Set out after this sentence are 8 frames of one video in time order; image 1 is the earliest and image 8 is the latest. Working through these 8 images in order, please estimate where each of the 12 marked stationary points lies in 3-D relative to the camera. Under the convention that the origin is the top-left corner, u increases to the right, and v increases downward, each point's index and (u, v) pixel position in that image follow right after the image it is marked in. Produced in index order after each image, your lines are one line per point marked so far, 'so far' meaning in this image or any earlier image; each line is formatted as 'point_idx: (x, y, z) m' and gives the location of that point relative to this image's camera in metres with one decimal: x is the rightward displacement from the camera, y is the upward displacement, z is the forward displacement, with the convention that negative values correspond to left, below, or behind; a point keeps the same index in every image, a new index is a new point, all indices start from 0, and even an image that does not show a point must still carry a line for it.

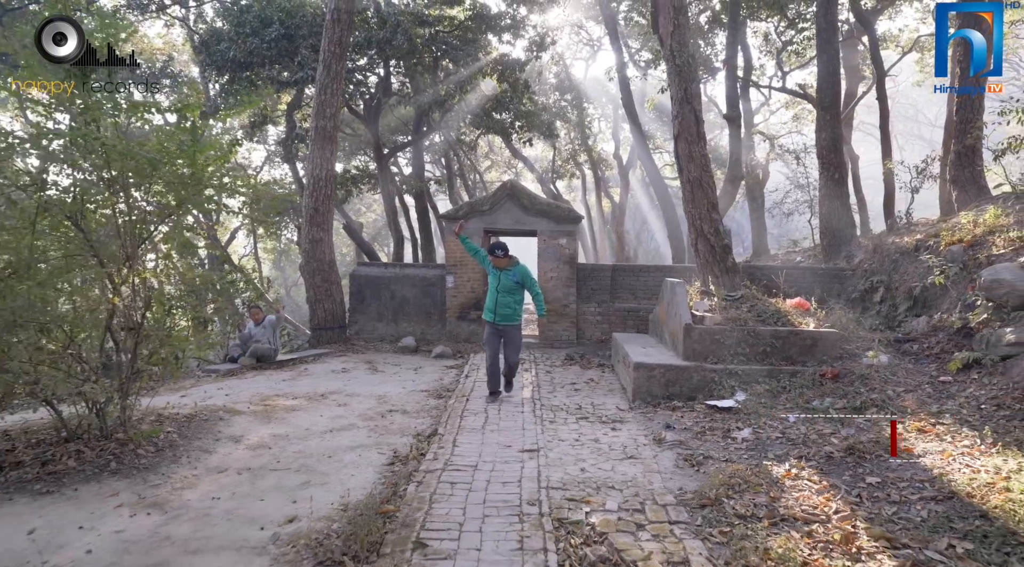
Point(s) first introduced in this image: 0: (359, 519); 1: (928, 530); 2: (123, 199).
0: (-0.8, -1.2, +3.9) m
1: (+2.0, -1.2, +3.7) m
2: (-2.7, +0.6, +5.2) m
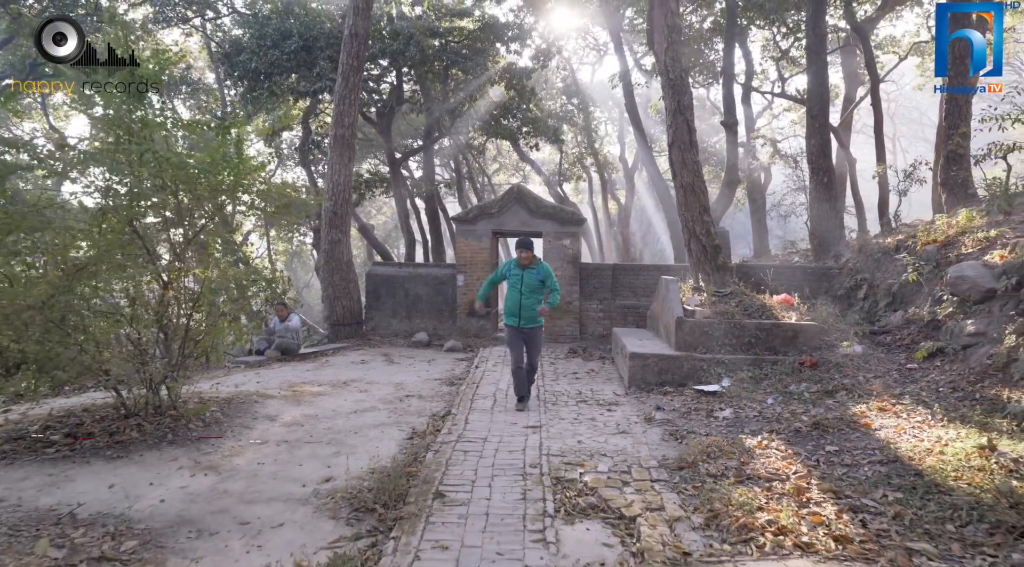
0: (-0.8, -1.2, +4.6) m
1: (+2.1, -1.1, +4.3) m
2: (-2.7, +0.6, +5.9) m
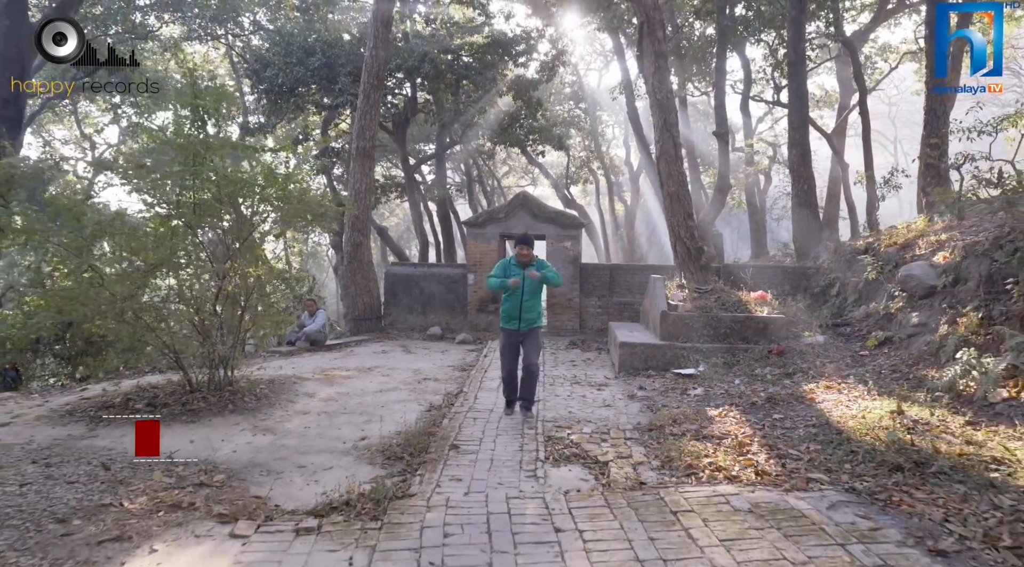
0: (-0.8, -1.2, +5.8) m
1: (+2.1, -1.1, +5.4) m
2: (-2.7, +0.7, +7.1) m
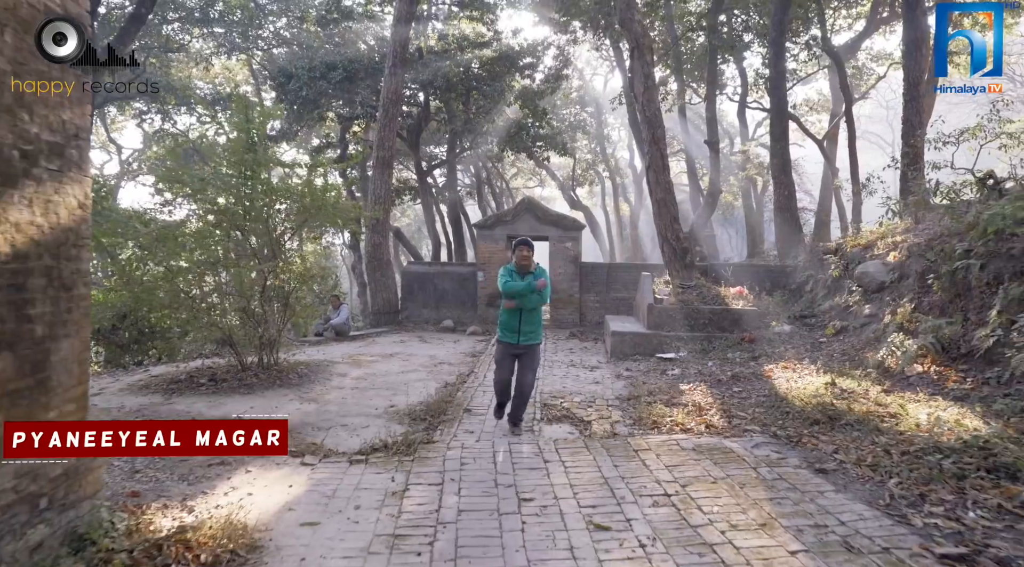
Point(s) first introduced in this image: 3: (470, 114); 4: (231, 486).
0: (-0.8, -1.1, +7.0) m
1: (+2.1, -1.1, +6.7) m
2: (-2.6, +0.7, +8.4) m
3: (-1.0, +4.2, +19.1) m
4: (-1.6, -1.2, +4.6) m
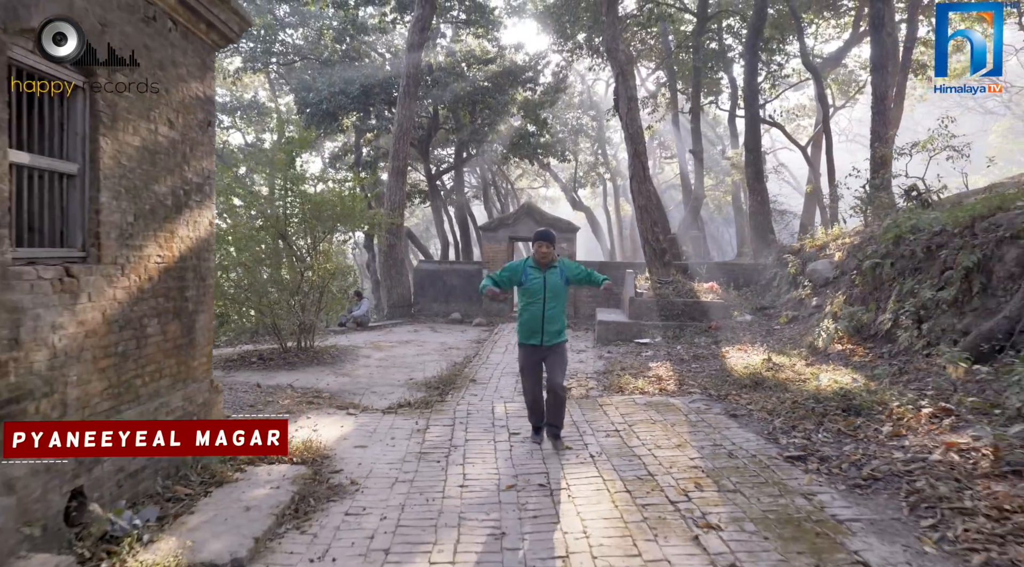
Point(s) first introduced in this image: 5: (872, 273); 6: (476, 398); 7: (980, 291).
0: (-0.8, -1.1, +8.7) m
1: (+2.0, -1.0, +8.3) m
2: (-2.7, +0.8, +10.0) m
3: (-1.0, +4.3, +20.7) m
4: (-1.7, -1.1, +6.3) m
5: (+4.1, +0.1, +8.7) m
6: (-0.4, -1.1, +7.4) m
7: (+4.0, -0.1, +6.4) m
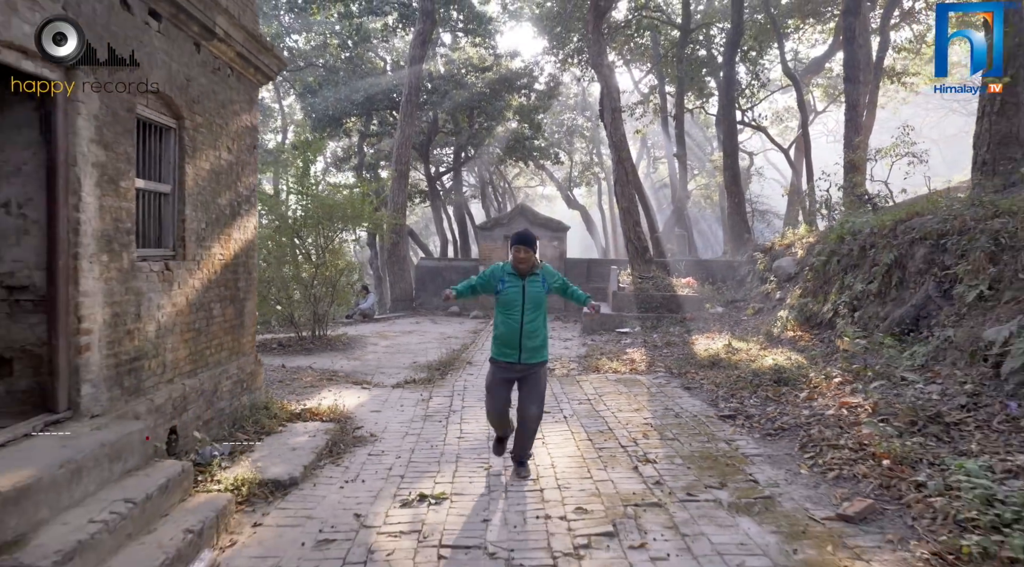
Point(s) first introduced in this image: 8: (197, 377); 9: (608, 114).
0: (-0.9, -1.0, +9.8) m
1: (+1.9, -0.9, +9.5) m
2: (-2.8, +0.9, +11.2) m
3: (-1.1, +4.5, +21.8) m
4: (-1.8, -1.1, +7.4) m
5: (+4.0, +0.2, +9.8) m
6: (-0.5, -1.1, +8.5) m
7: (+3.9, 0.0, +7.6) m
8: (-2.0, -0.6, +4.9) m
9: (+1.8, +3.2, +14.2) m
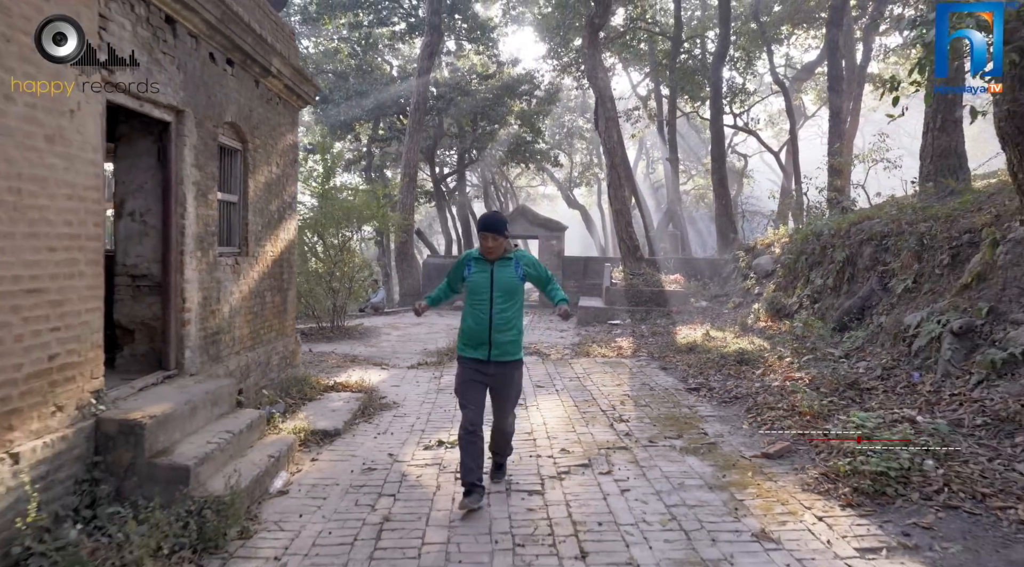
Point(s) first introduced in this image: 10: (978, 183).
0: (-0.9, -0.9, +11.0) m
1: (+1.9, -0.9, +10.6) m
2: (-2.8, +0.9, +12.3) m
3: (-1.0, +4.6, +23.0) m
4: (-1.8, -1.0, +8.6) m
5: (+4.0, +0.3, +10.9) m
6: (-0.5, -1.0, +9.7) m
7: (+3.9, +0.1, +8.7) m
8: (-2.0, -0.5, +6.1) m
9: (+1.8, +3.2, +15.3) m
10: (+5.4, +1.2, +8.7) m
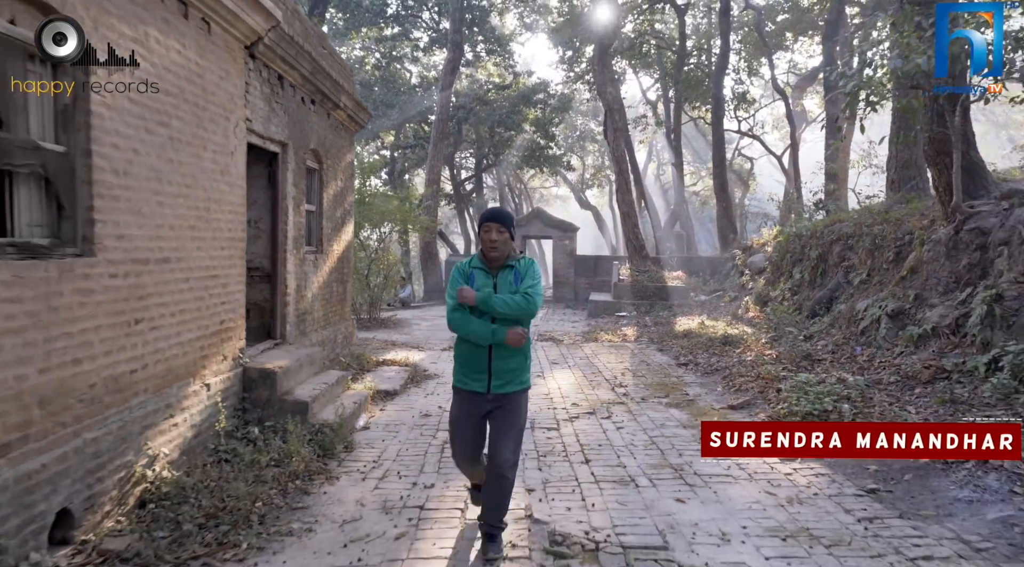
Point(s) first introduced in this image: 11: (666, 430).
0: (-0.6, -0.8, +12.4) m
1: (+2.2, -0.8, +12.0) m
2: (-2.4, +1.0, +13.8) m
3: (-0.6, +4.6, +24.4) m
4: (-1.5, -0.9, +10.1) m
5: (+4.3, +0.3, +12.3) m
6: (-0.2, -0.9, +11.1) m
7: (+4.1, +0.1, +10.1) m
8: (-1.8, -0.5, +7.5) m
9: (+2.2, +3.3, +16.7) m
10: (+5.6, +1.2, +10.1) m
11: (+1.1, -1.1, +5.6) m
